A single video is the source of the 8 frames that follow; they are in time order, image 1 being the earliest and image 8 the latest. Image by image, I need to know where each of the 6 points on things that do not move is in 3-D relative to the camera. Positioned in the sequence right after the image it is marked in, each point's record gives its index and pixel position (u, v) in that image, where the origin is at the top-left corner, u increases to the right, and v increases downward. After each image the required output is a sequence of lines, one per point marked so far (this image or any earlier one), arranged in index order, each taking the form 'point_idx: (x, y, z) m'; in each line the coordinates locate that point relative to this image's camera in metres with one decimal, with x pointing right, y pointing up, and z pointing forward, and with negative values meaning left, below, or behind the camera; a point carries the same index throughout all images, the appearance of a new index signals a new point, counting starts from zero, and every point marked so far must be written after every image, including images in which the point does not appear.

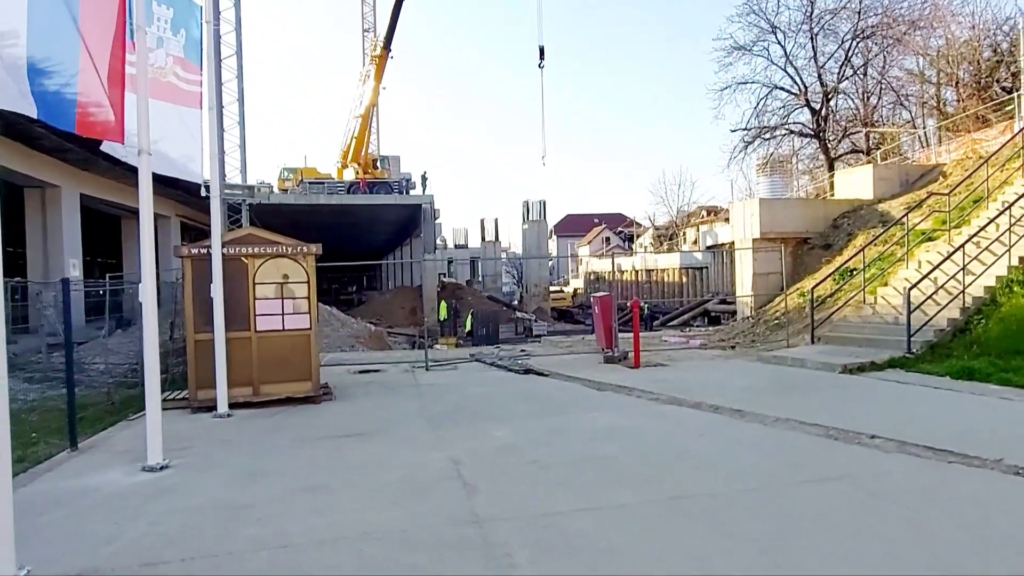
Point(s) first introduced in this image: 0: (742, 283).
0: (+6.0, +0.2, +18.2) m
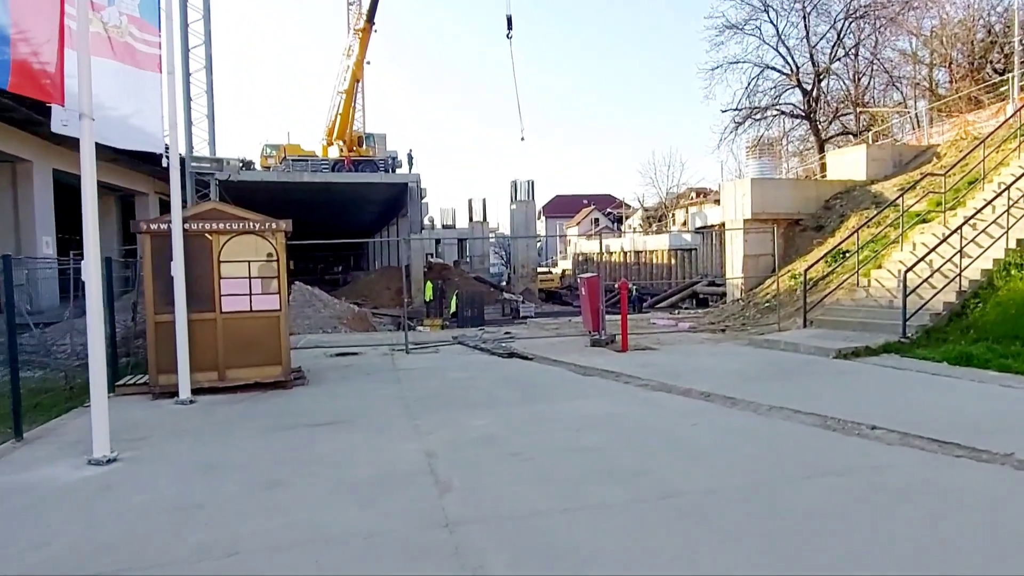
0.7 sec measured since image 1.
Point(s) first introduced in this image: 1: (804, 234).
0: (+5.6, +0.6, +17.9) m
1: (+7.4, +1.4, +17.7) m
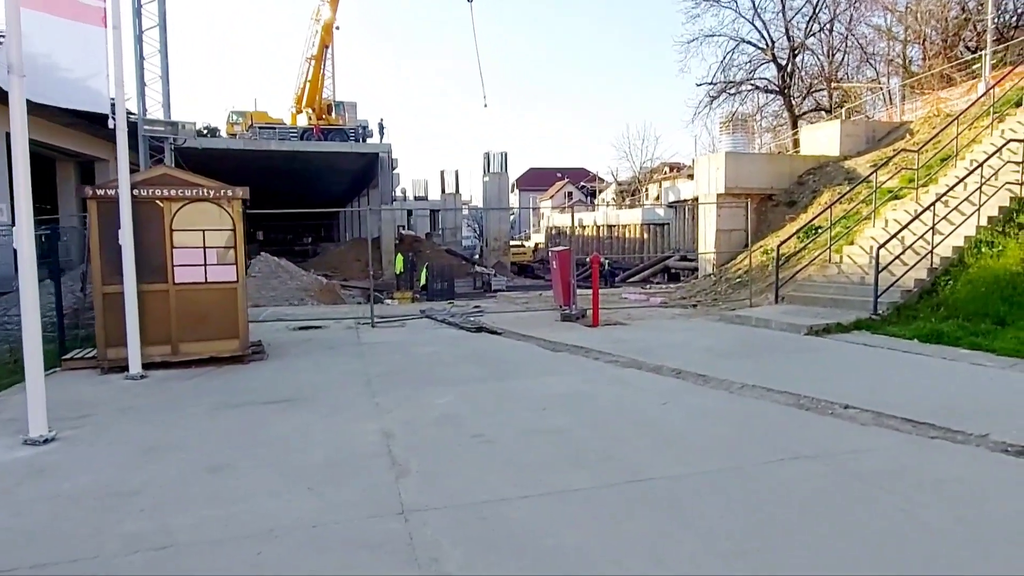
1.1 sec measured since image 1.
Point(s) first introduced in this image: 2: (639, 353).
0: (+4.9, +1.2, +17.8) m
1: (+6.6, +2.0, +17.6) m
2: (+1.5, -0.8, +8.5) m
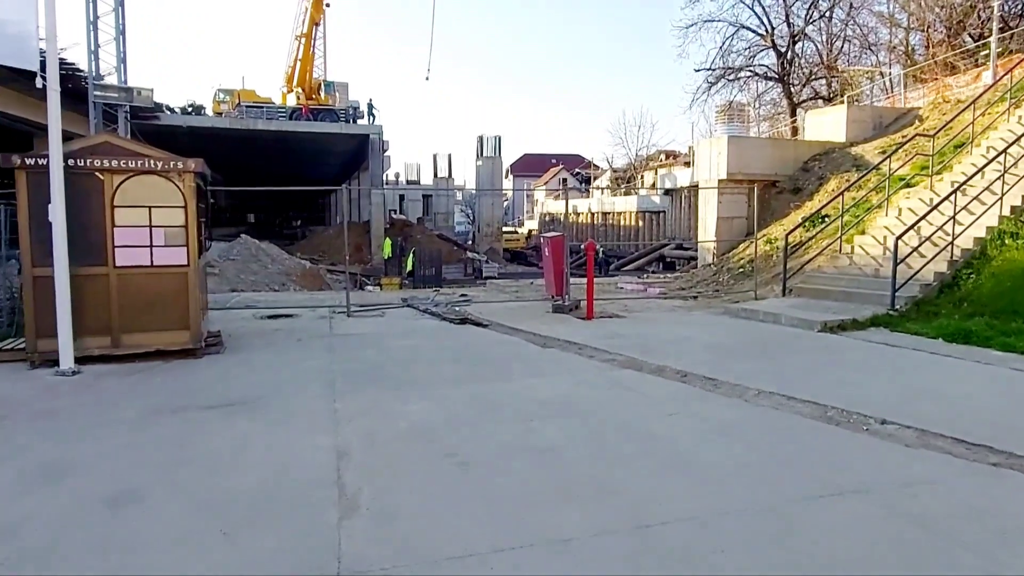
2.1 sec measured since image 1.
0: (+4.6, +1.5, +16.9) m
1: (+6.4, +2.2, +16.8) m
2: (+1.4, -0.7, +7.7) m
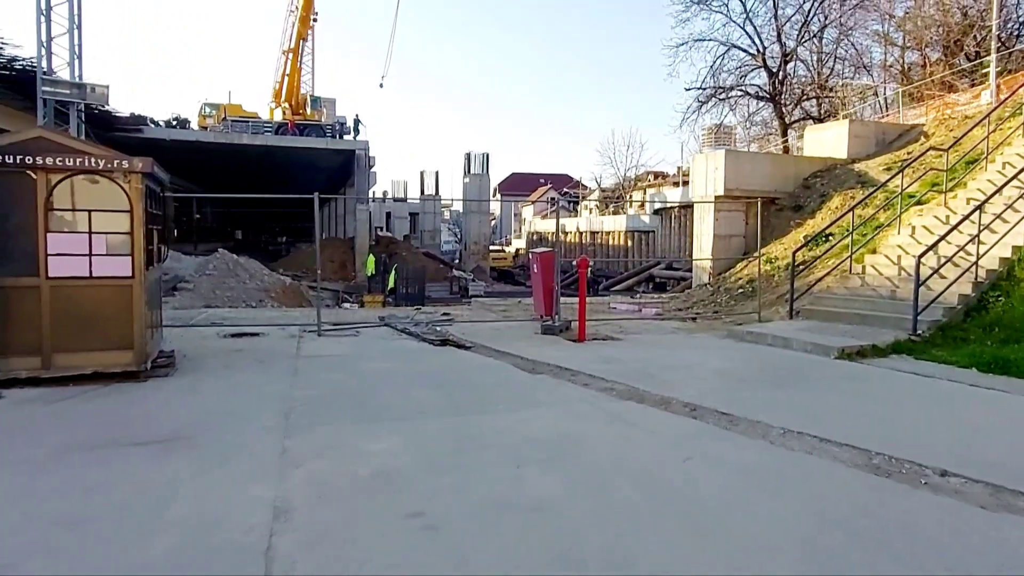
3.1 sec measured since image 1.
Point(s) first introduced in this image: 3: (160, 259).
0: (+4.3, +1.0, +16.2) m
1: (+6.1, +1.7, +16.1) m
2: (+1.2, -0.9, +6.9) m
3: (-4.0, +0.3, +8.0) m
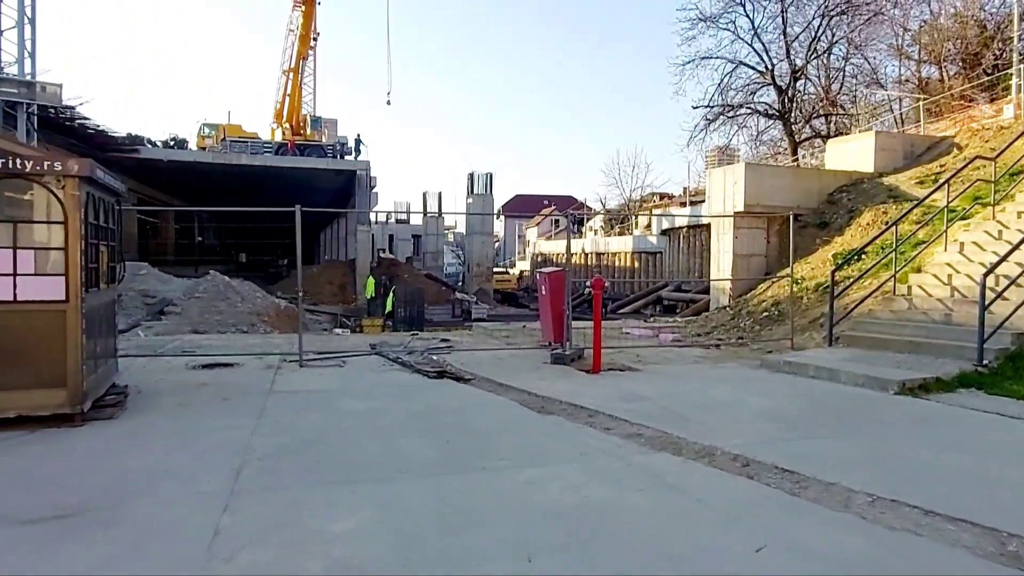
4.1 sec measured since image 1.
0: (+4.4, +0.5, +15.1) m
1: (+6.2, +1.2, +15.0) m
2: (+1.3, -1.1, +5.8) m
3: (-4.0, +0.1, +7.0) m
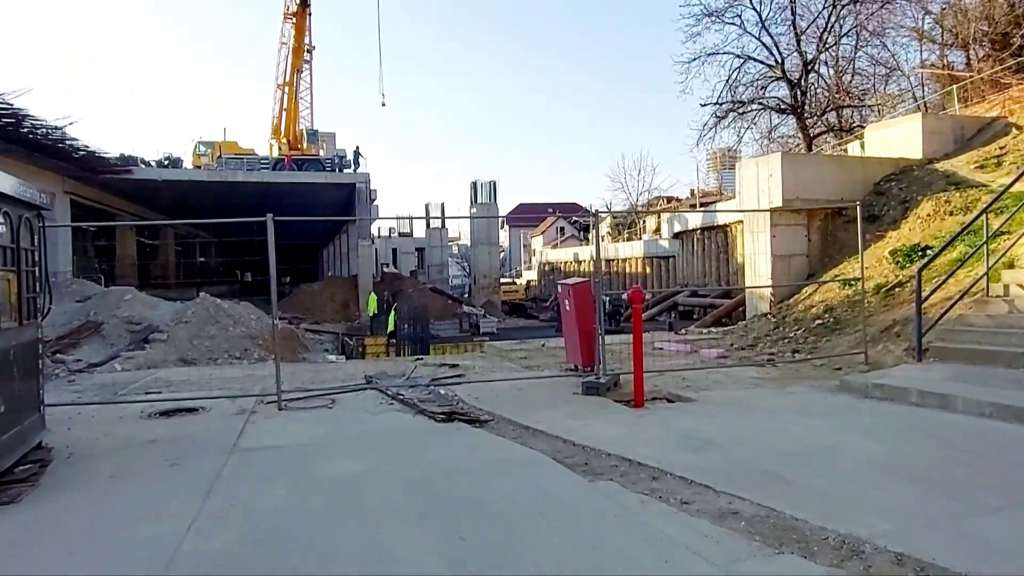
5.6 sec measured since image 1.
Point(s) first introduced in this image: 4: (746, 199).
0: (+4.7, +0.4, +13.6) m
1: (+6.5, +1.2, +13.5) m
2: (+1.5, -1.2, +4.2) m
3: (-3.8, -0.2, +5.5) m
4: (+4.6, +1.7, +14.0) m
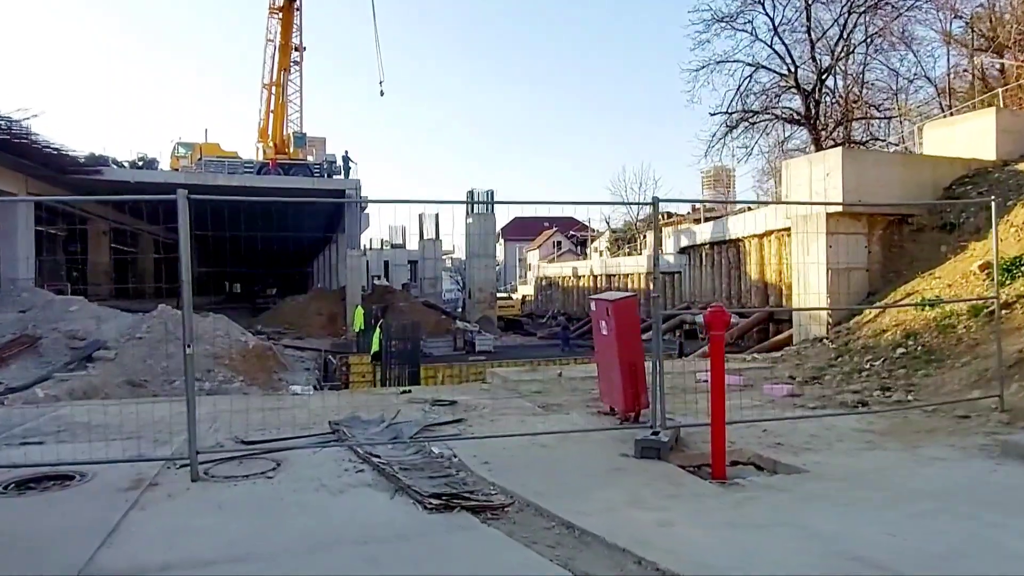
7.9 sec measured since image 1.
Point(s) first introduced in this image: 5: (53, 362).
0: (+4.8, +0.1, +11.5) m
1: (+6.6, +0.8, +11.4) m
2: (+1.7, -1.2, +2.1) m
3: (-3.6, -0.2, +3.3) m
4: (+4.7, +1.4, +11.9) m
5: (-9.3, -1.5, +14.4) m
